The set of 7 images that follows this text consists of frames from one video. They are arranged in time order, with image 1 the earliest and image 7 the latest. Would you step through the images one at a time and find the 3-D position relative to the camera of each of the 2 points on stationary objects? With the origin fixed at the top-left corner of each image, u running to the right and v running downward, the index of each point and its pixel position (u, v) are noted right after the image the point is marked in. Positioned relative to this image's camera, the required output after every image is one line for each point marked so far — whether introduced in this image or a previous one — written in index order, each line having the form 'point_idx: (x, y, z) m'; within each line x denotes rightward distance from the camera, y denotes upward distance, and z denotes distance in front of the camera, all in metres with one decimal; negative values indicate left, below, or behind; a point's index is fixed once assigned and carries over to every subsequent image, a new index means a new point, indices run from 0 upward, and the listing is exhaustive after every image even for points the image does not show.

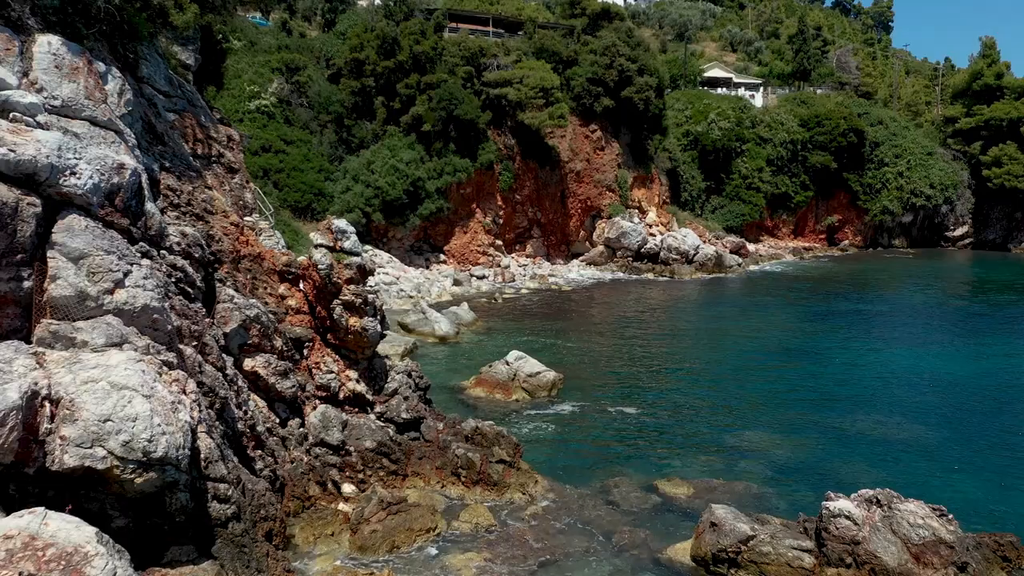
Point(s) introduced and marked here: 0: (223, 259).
0: (-4.2, +0.4, +12.3) m
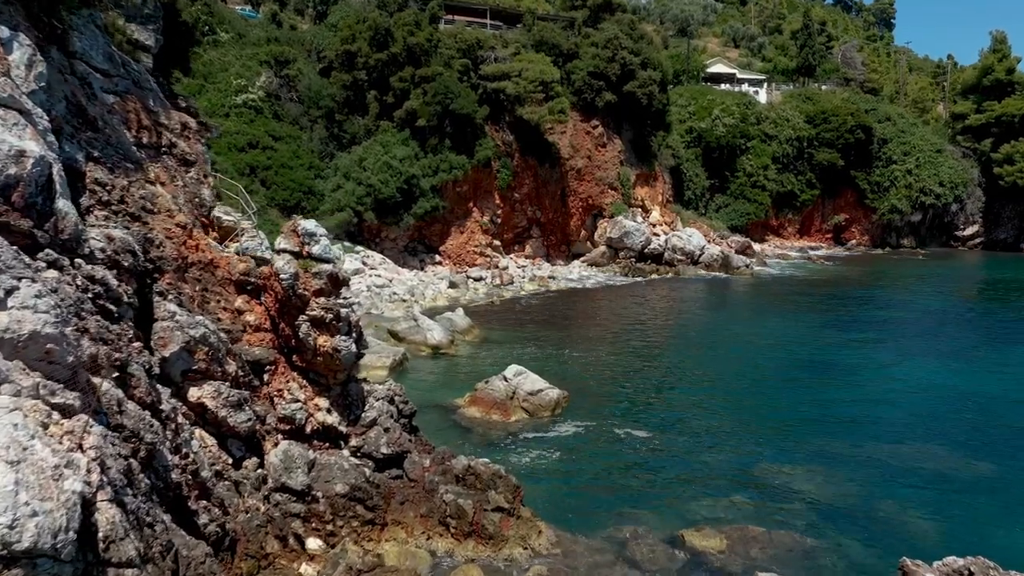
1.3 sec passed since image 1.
0: (-4.2, +0.3, +10.3) m
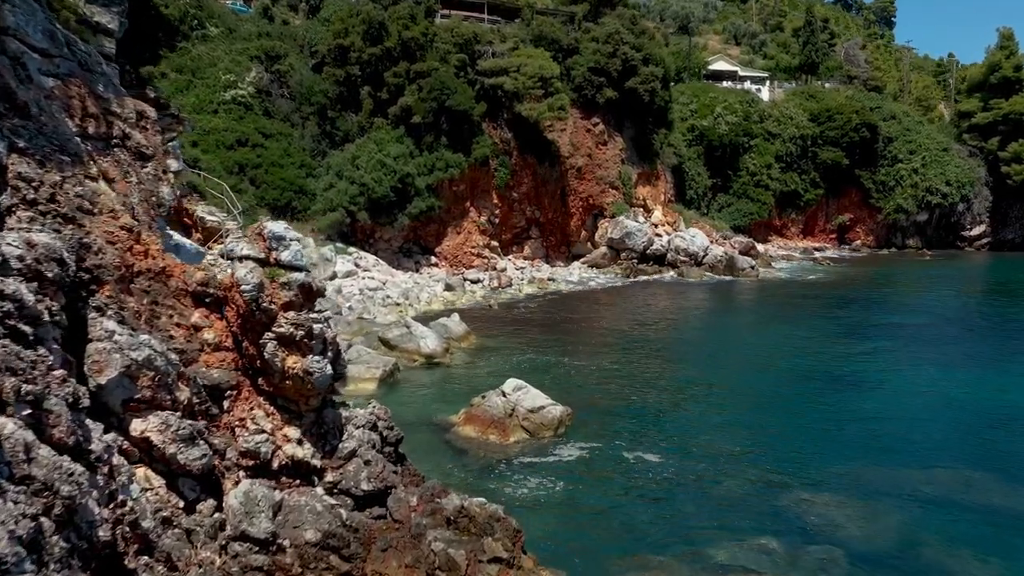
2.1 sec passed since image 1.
0: (-4.3, +0.1, +8.8) m
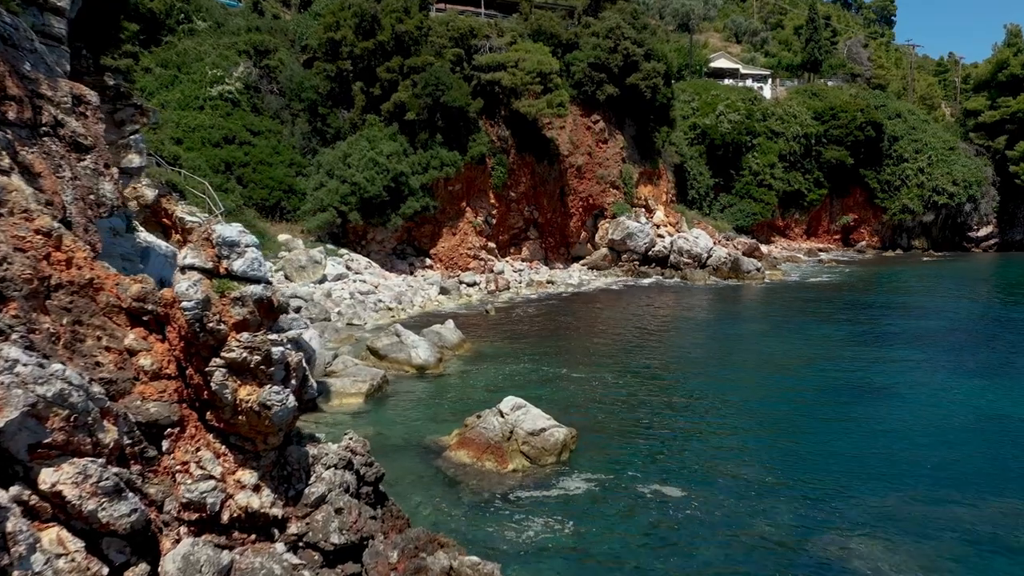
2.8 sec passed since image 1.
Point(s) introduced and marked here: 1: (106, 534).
0: (-4.3, 0.0, +7.1) m
1: (-3.4, -2.1, +7.1) m
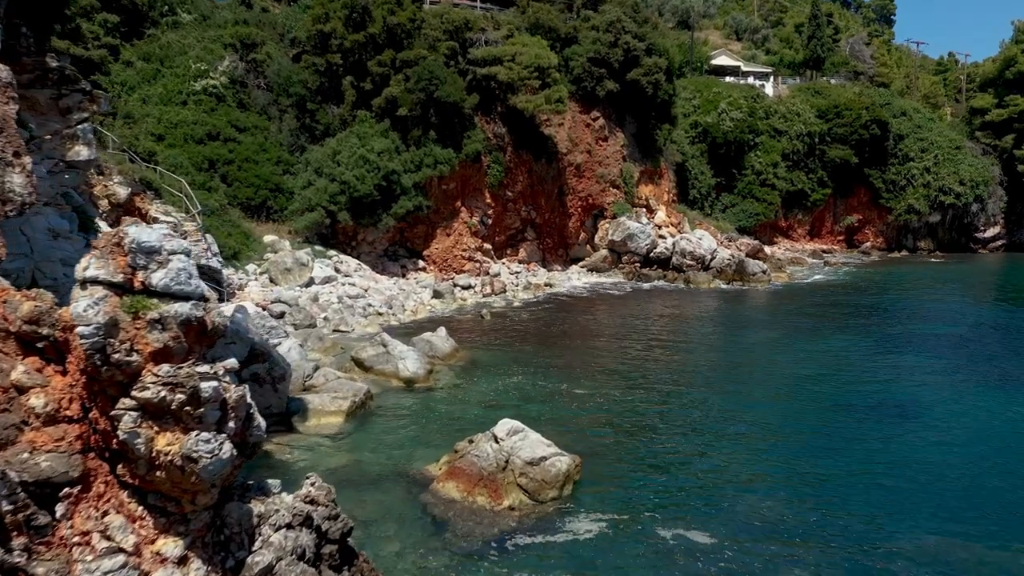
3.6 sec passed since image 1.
0: (-4.3, -0.2, +5.4) m
1: (-3.5, -2.2, +5.3) m
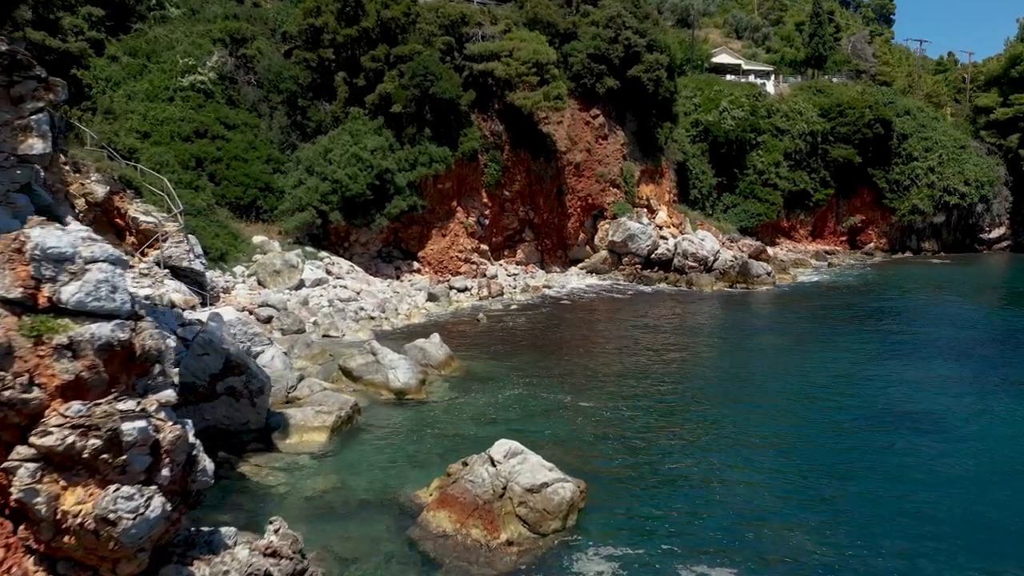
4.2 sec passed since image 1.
0: (-4.3, -0.3, +4.1) m
1: (-3.5, -2.3, +4.1) m
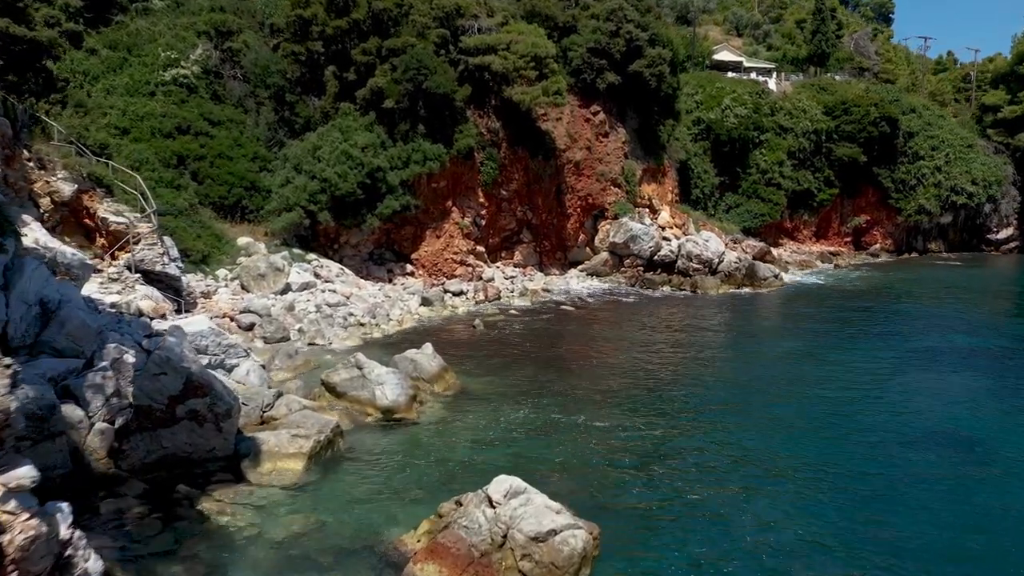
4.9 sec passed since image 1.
0: (-4.2, -0.4, +2.3) m
1: (-3.4, -2.5, +2.3) m
